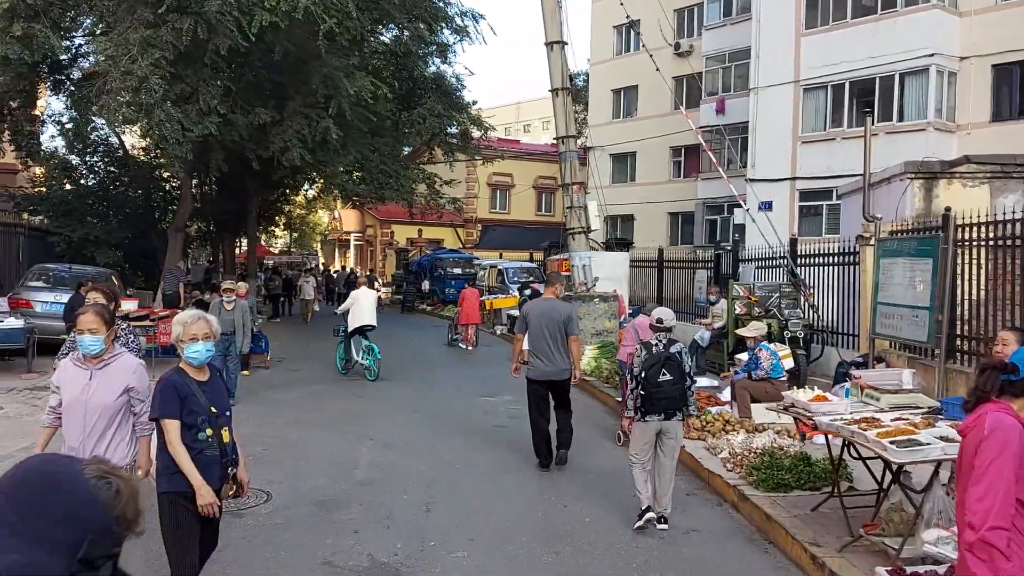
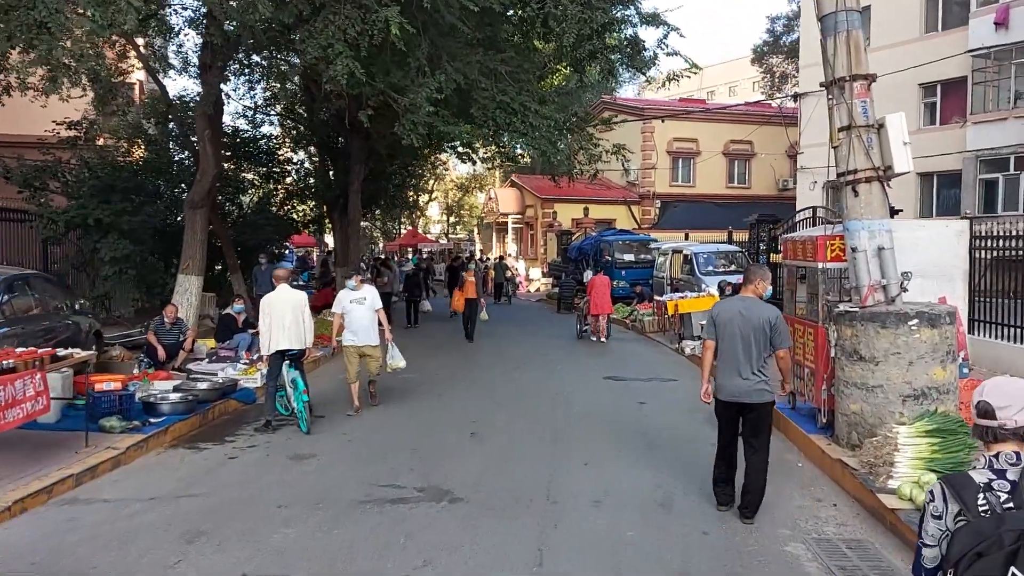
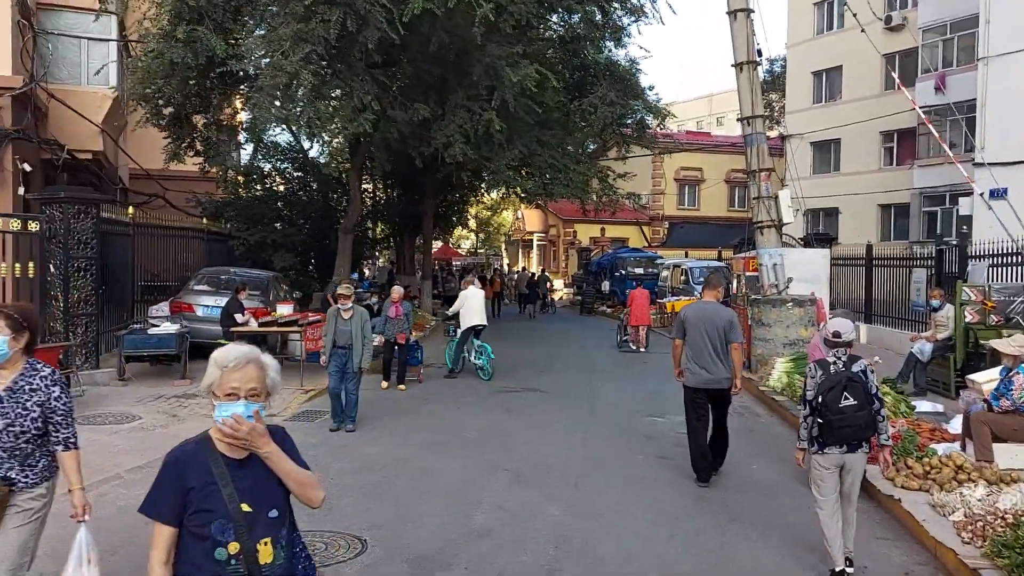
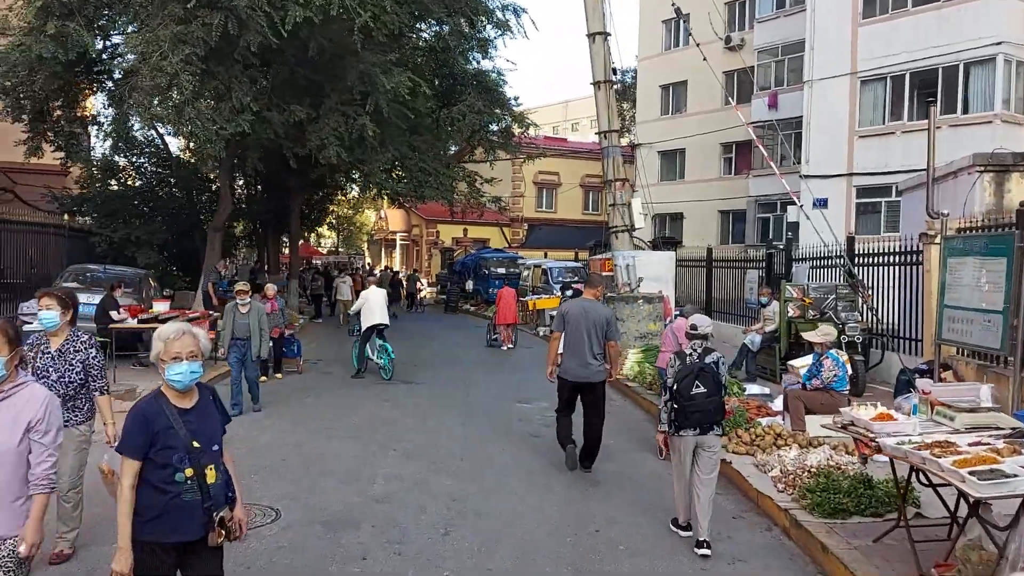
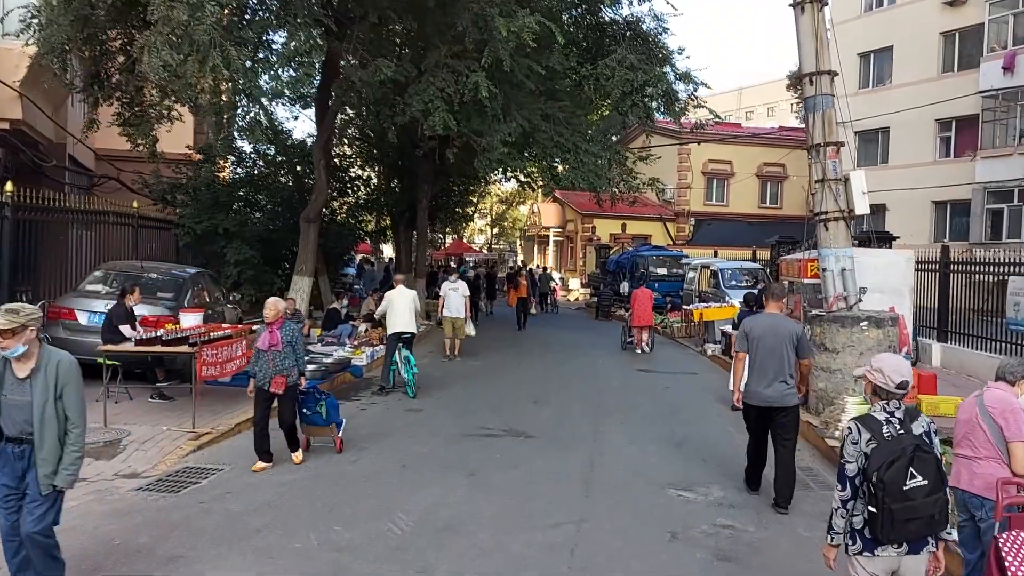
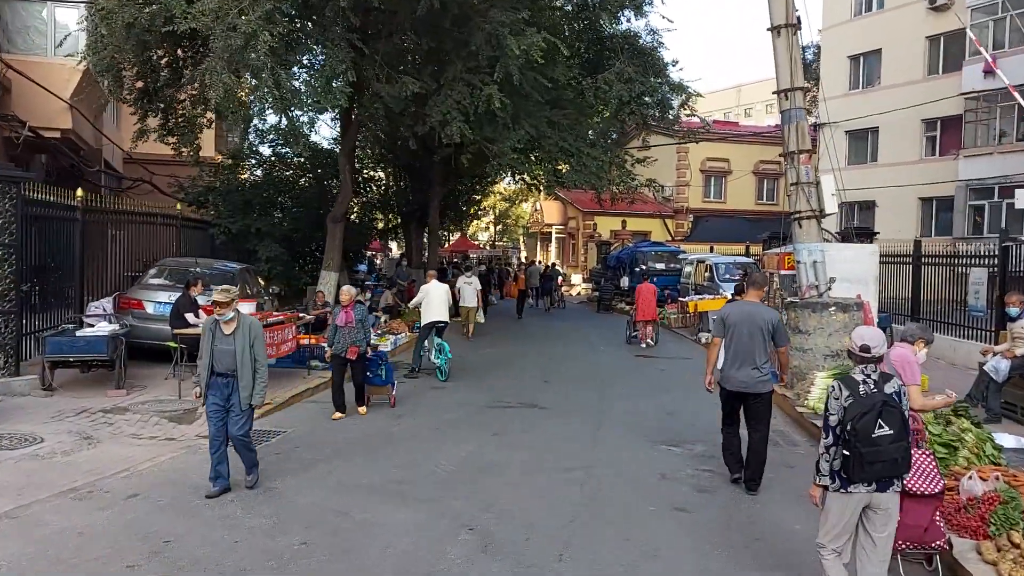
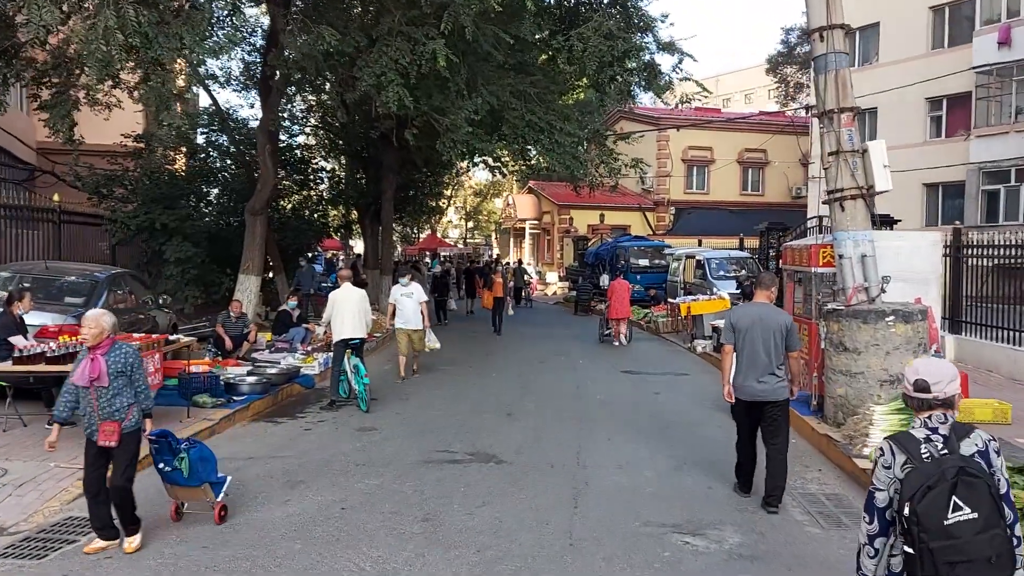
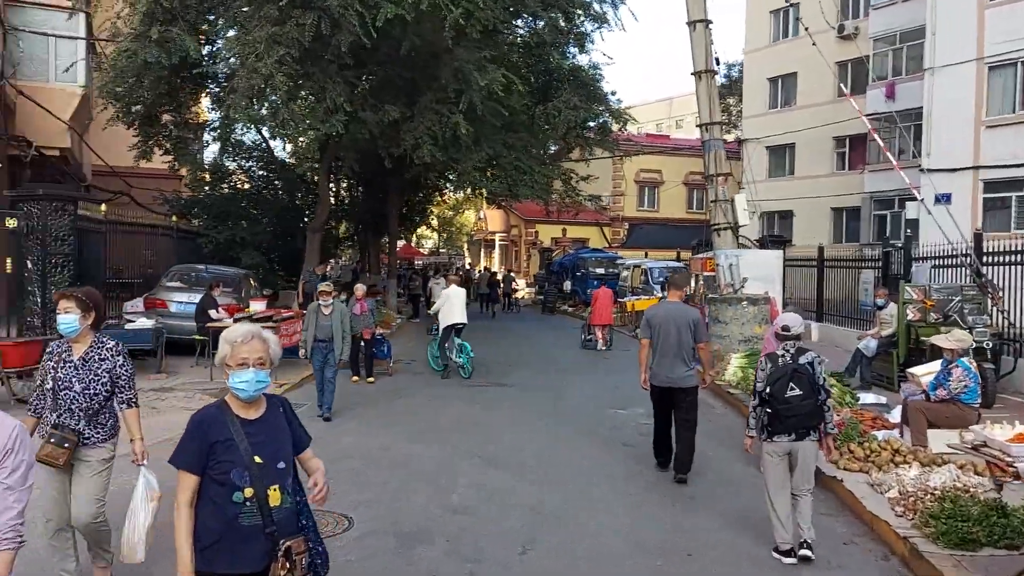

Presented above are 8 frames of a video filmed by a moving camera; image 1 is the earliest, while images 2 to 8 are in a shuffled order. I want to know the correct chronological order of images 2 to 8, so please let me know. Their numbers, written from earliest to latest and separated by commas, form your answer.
4, 8, 3, 6, 5, 7, 2
